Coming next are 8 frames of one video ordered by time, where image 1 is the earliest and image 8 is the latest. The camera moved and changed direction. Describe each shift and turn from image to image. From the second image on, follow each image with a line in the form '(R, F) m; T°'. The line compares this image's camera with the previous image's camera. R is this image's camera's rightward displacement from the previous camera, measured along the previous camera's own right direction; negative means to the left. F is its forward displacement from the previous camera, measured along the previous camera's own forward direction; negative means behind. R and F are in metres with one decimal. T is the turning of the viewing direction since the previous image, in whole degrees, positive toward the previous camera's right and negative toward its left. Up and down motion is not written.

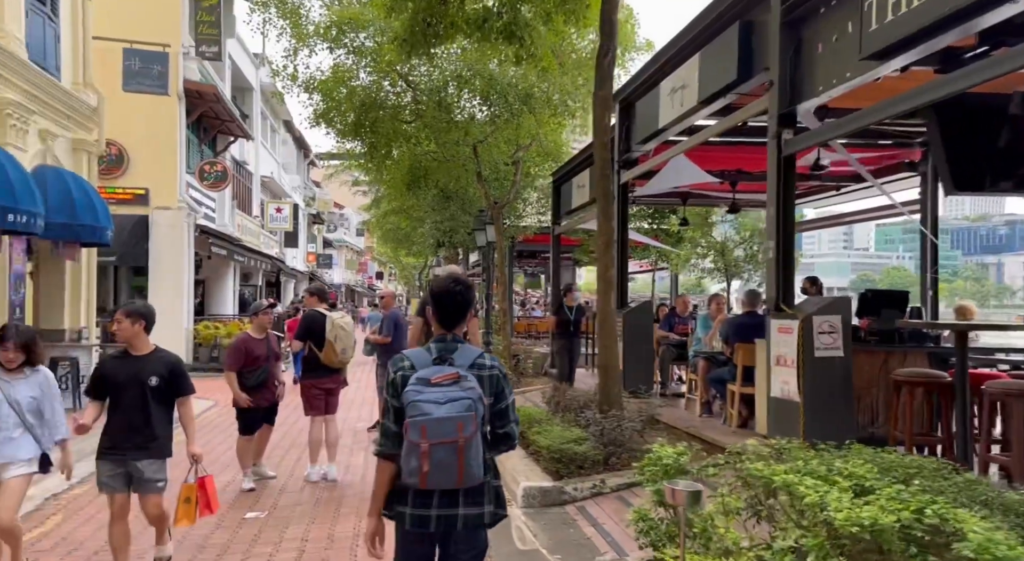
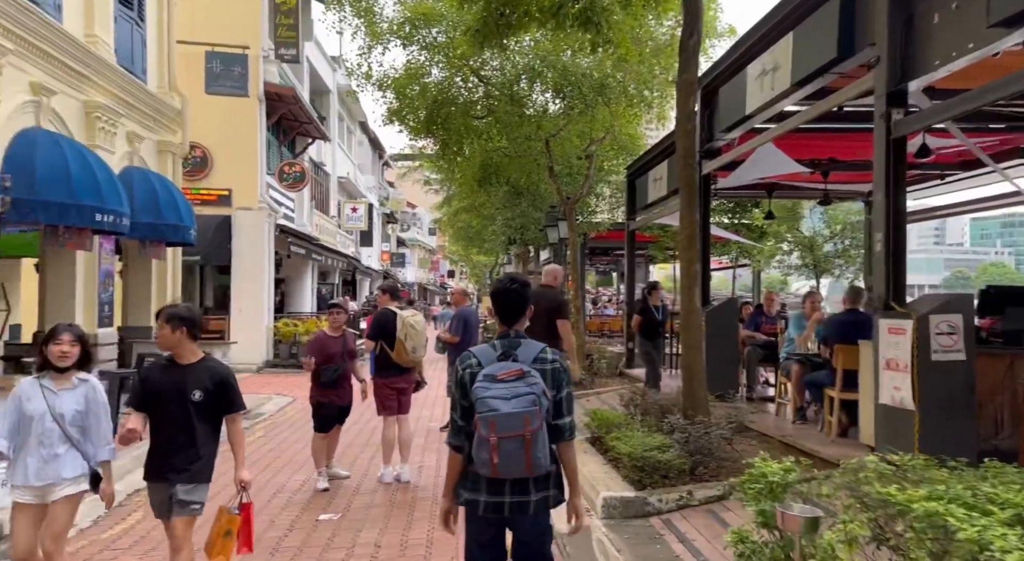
(-0.1, +0.4) m; -4°
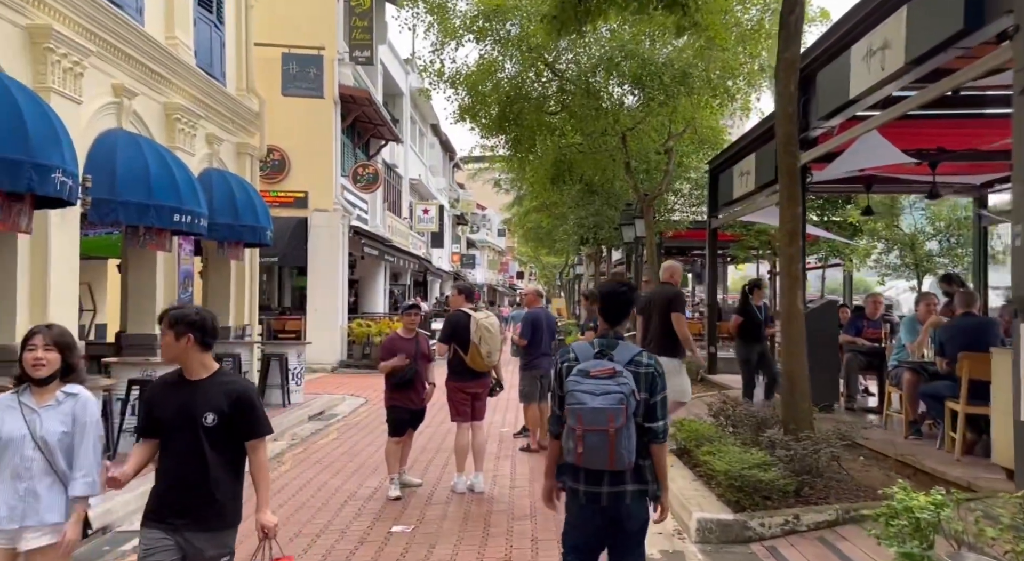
(-0.1, +0.4) m; -4°
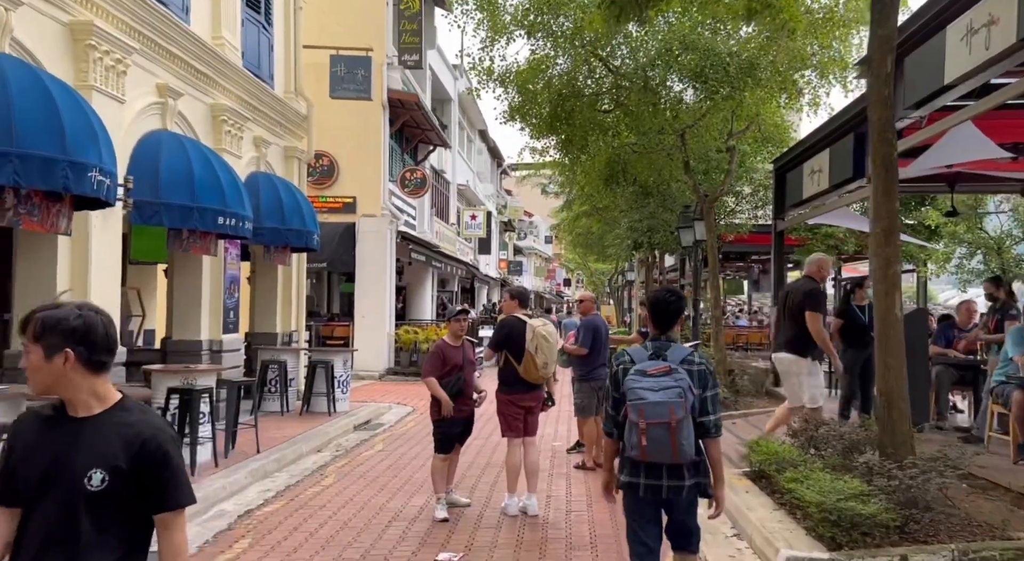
(-0.1, +0.5) m; -3°
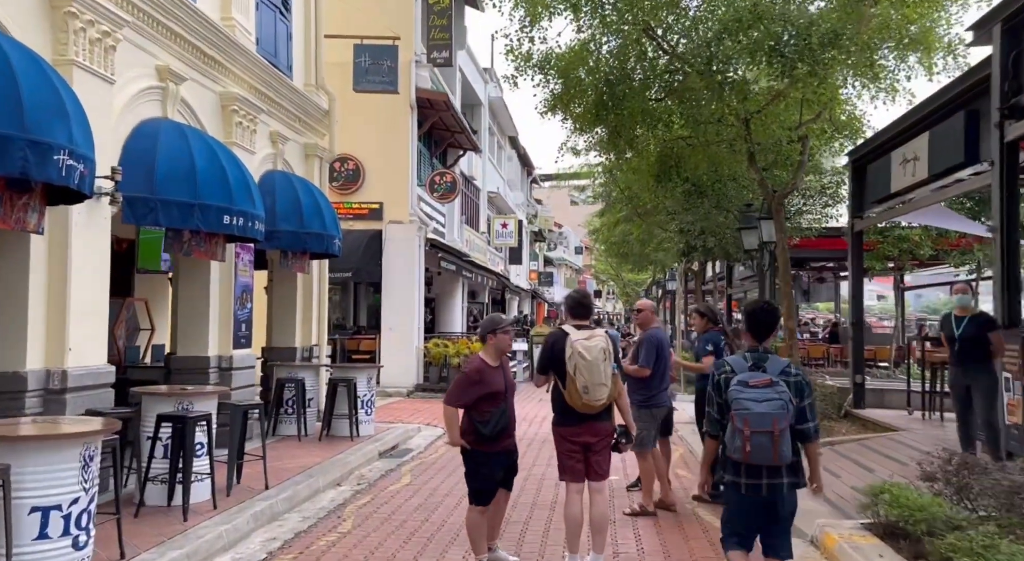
(-0.2, +1.4) m; -2°
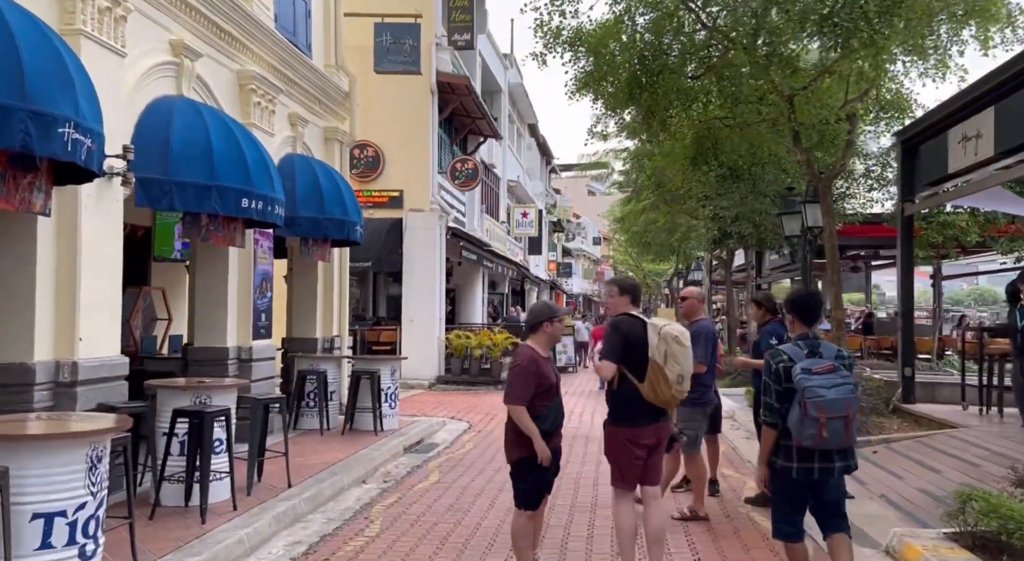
(-0.2, +0.5) m; -1°
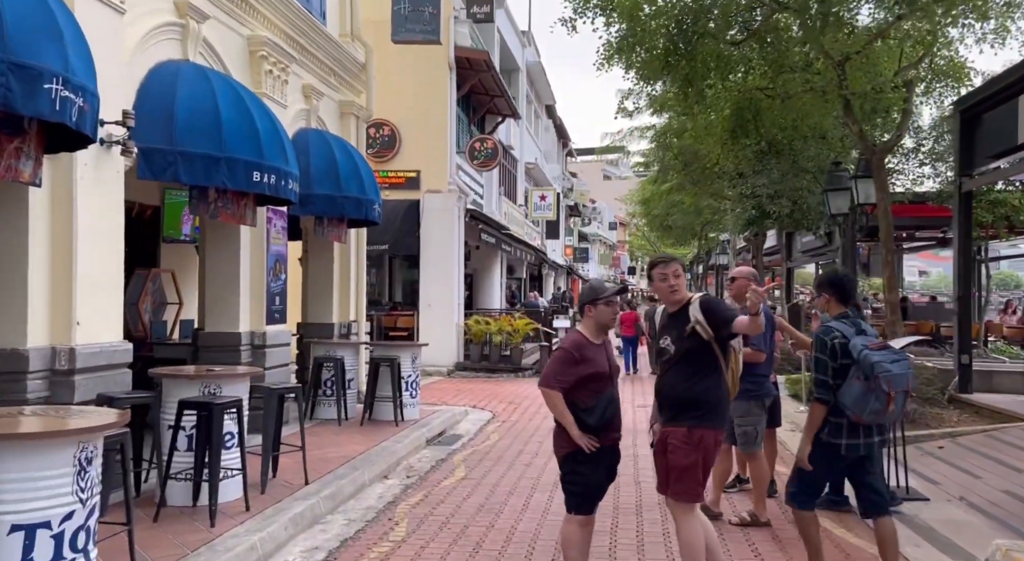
(-0.2, +0.7) m; -1°
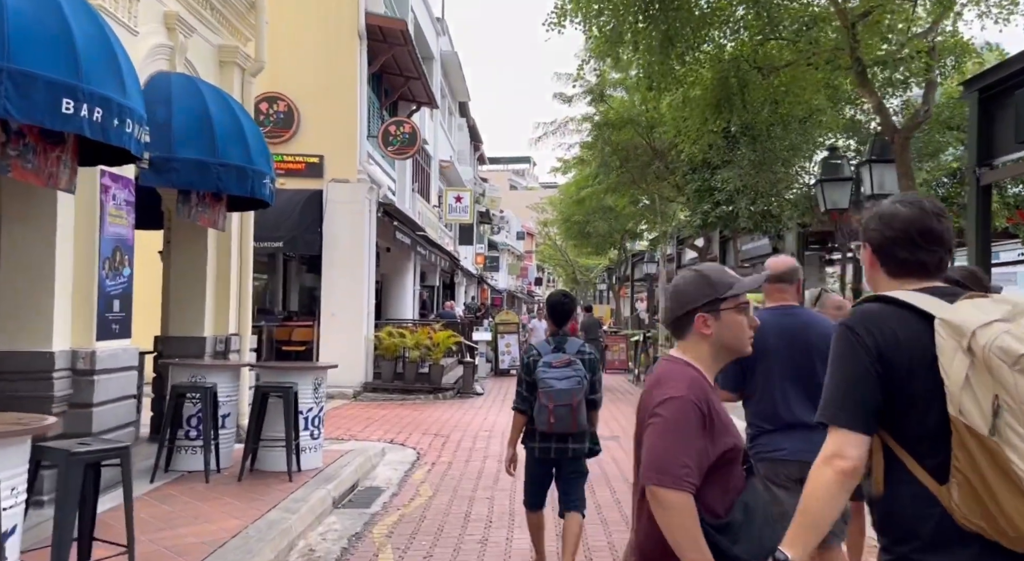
(-0.3, +2.8) m; +6°
